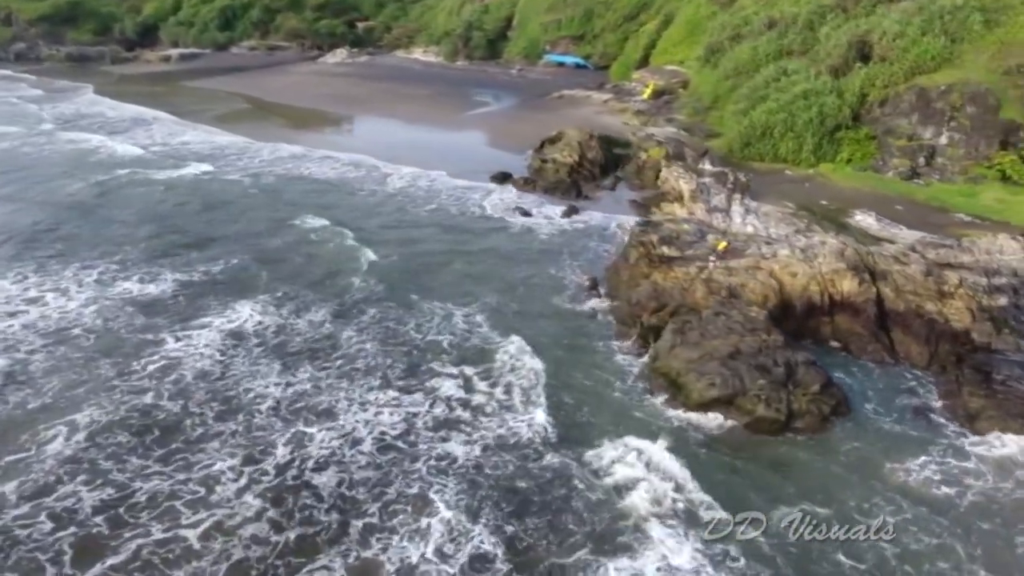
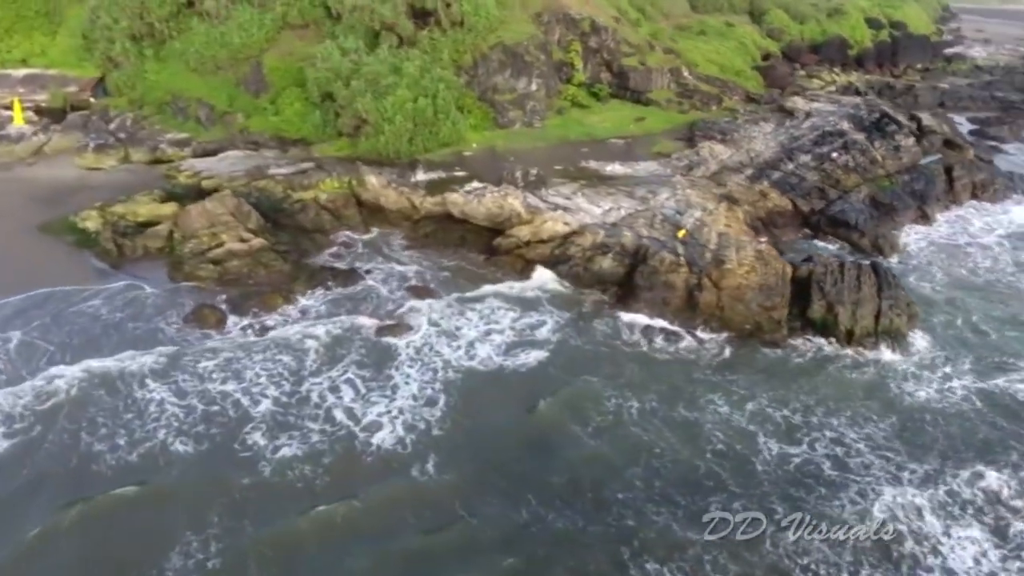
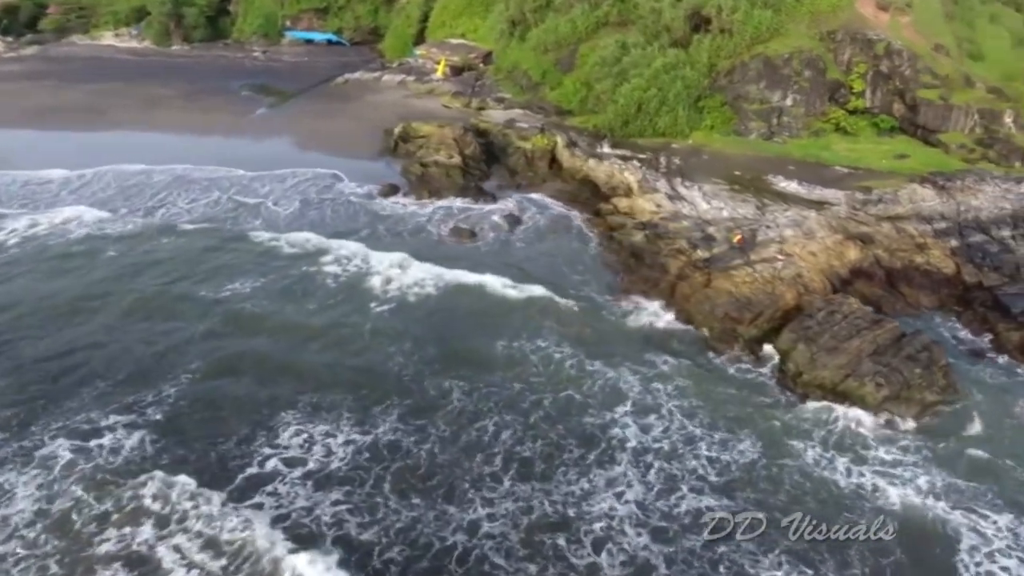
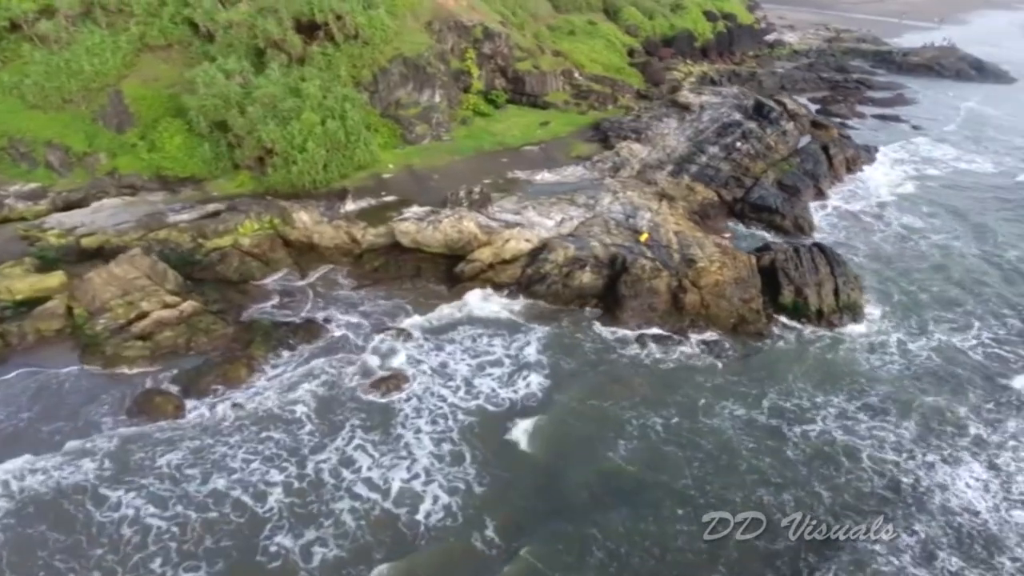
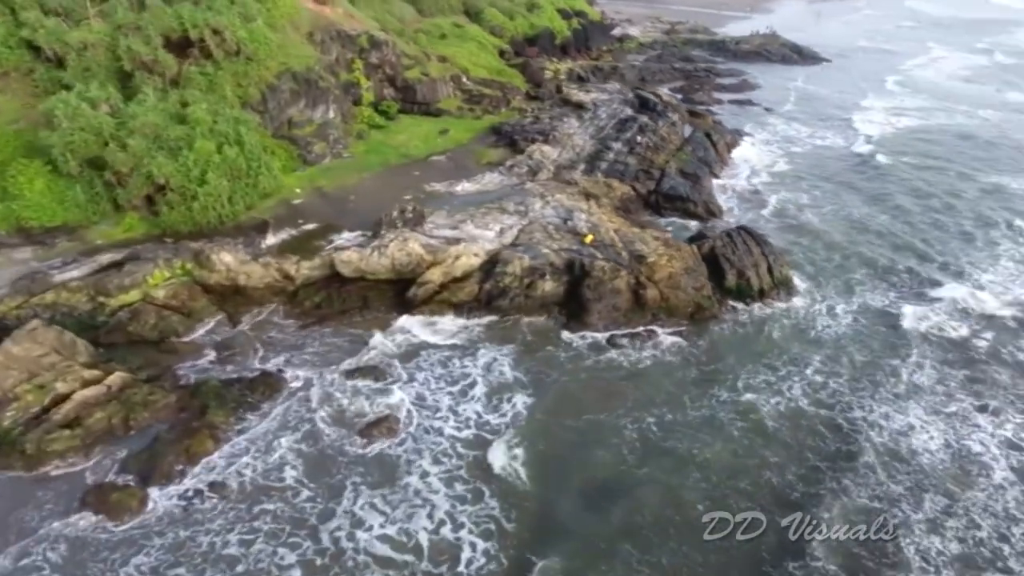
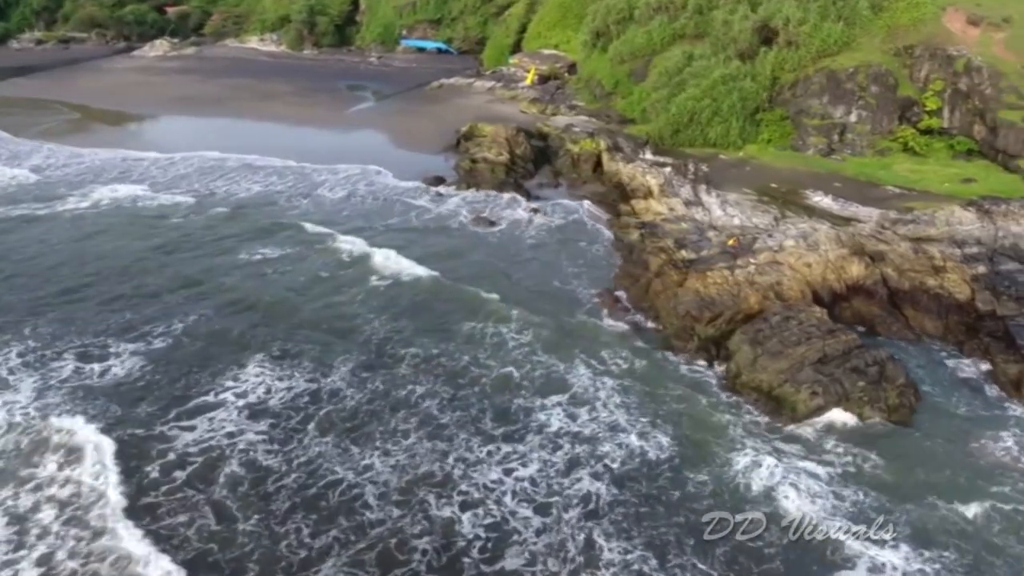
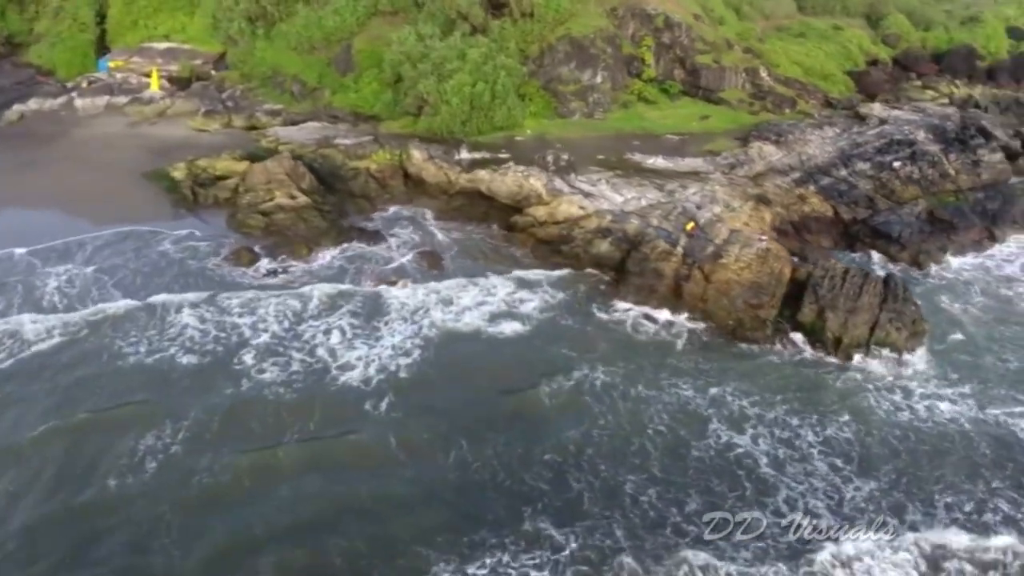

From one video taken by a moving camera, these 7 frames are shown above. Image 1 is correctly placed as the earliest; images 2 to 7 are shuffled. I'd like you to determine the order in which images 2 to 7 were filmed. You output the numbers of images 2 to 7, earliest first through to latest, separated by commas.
6, 3, 7, 2, 4, 5
